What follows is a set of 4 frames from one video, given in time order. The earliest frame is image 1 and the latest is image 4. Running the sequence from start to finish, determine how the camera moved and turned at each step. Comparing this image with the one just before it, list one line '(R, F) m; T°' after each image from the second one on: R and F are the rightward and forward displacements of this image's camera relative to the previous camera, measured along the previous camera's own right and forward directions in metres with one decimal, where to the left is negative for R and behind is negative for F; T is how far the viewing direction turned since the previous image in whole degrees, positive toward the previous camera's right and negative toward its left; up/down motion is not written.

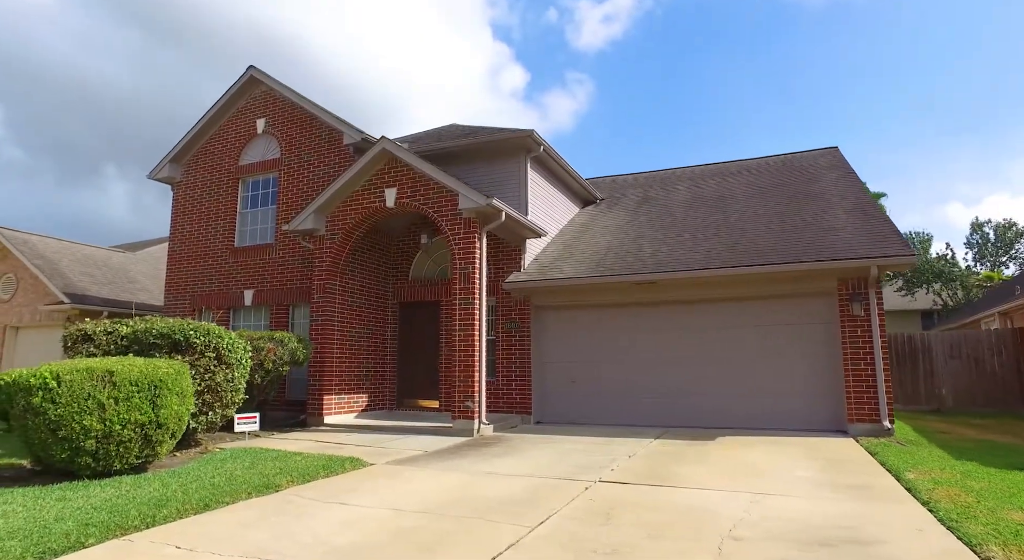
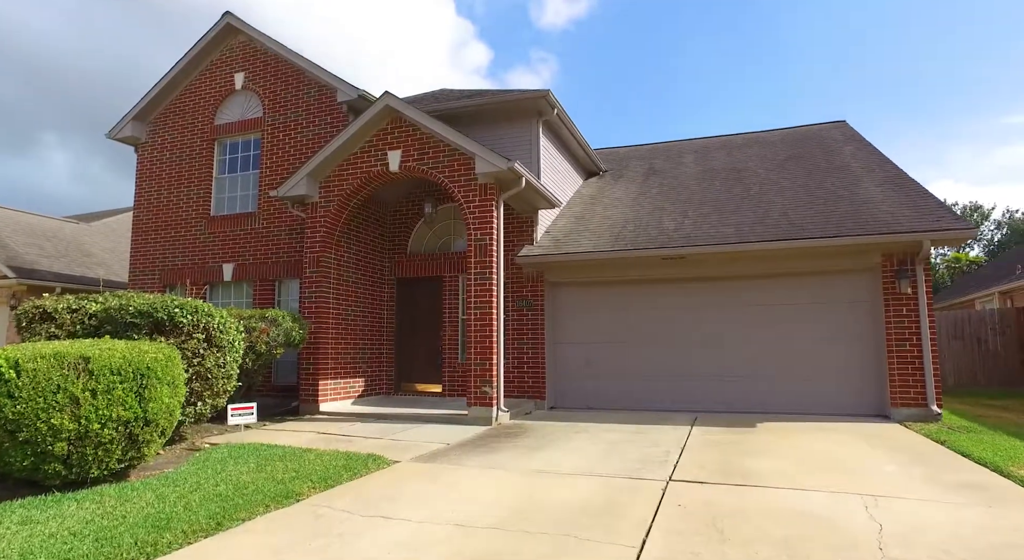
(-0.9, +1.0) m; +3°
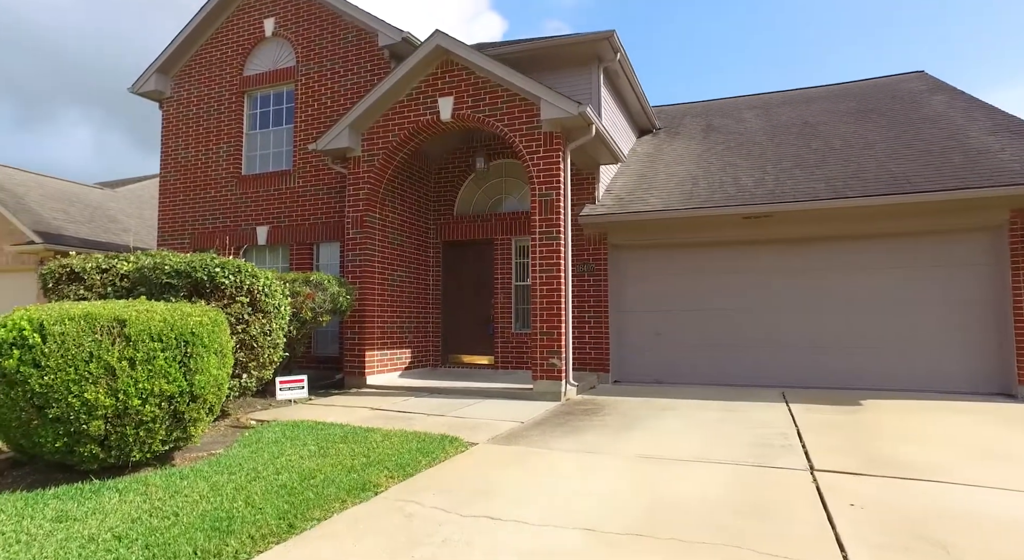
(-0.7, +0.9) m; -2°
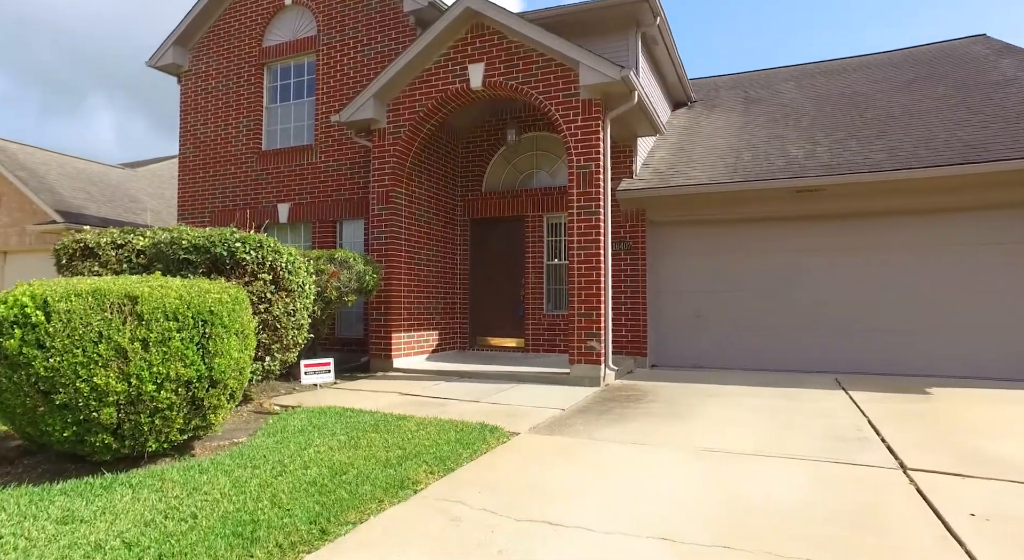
(-0.2, +0.5) m; -2°
